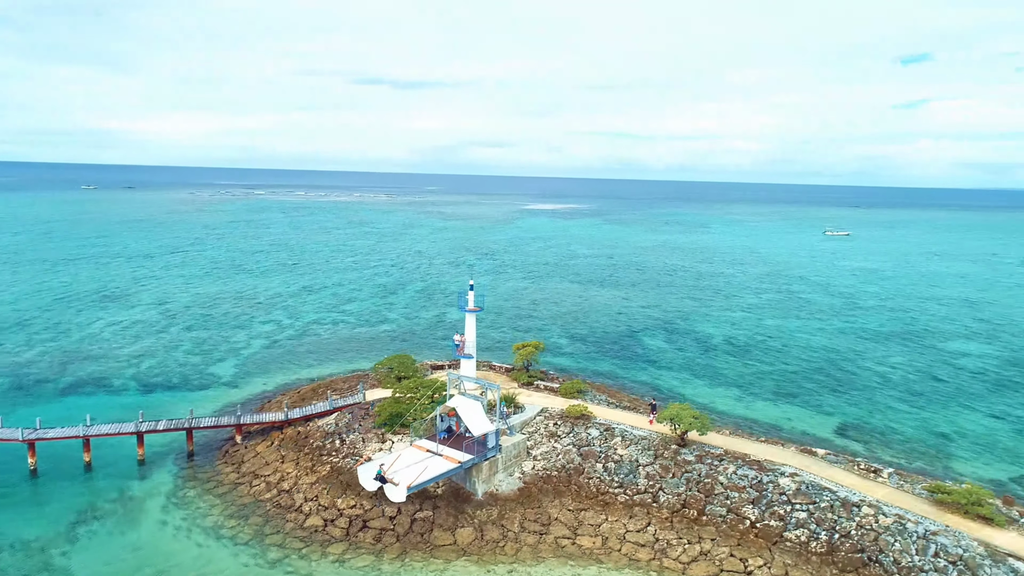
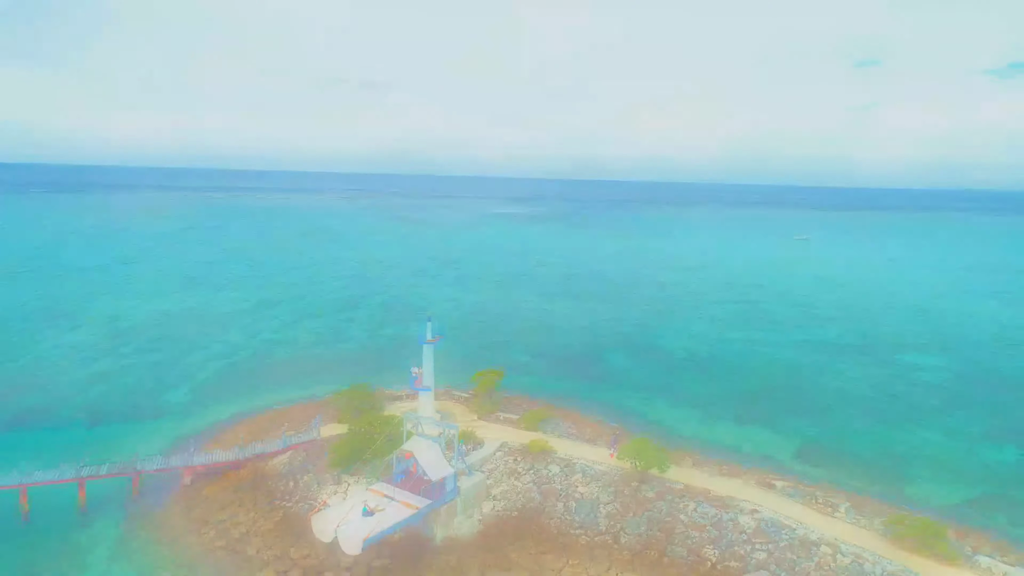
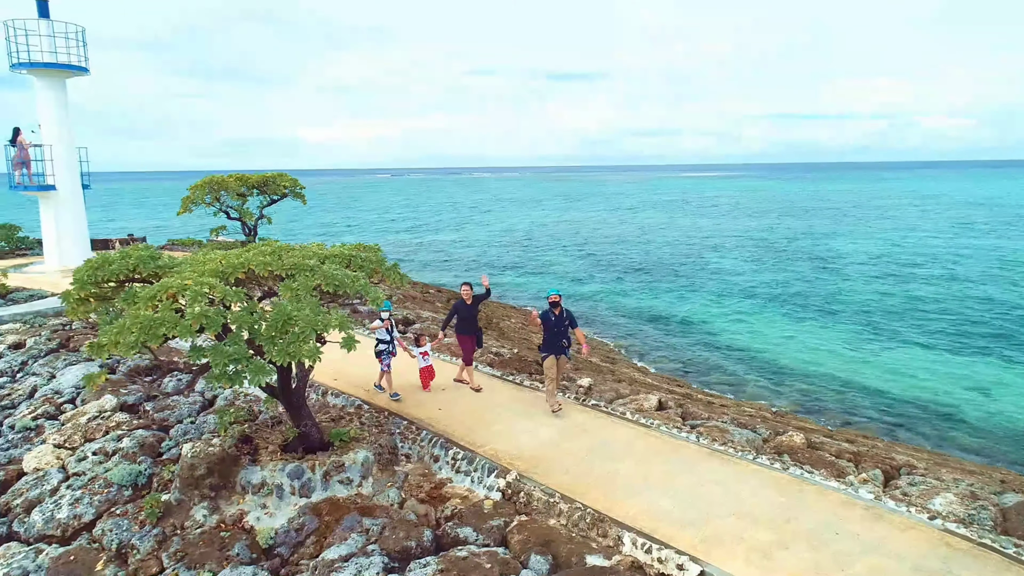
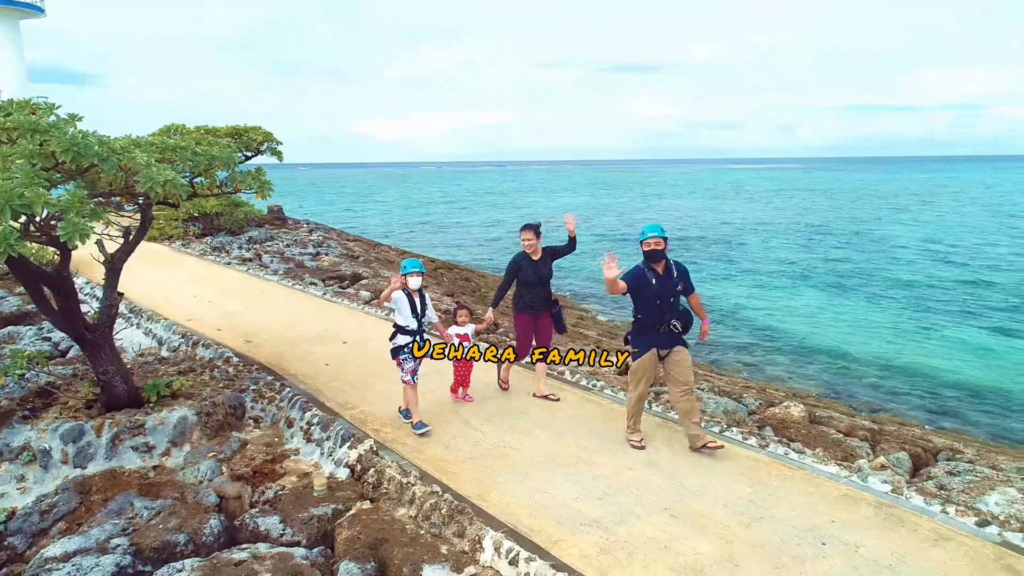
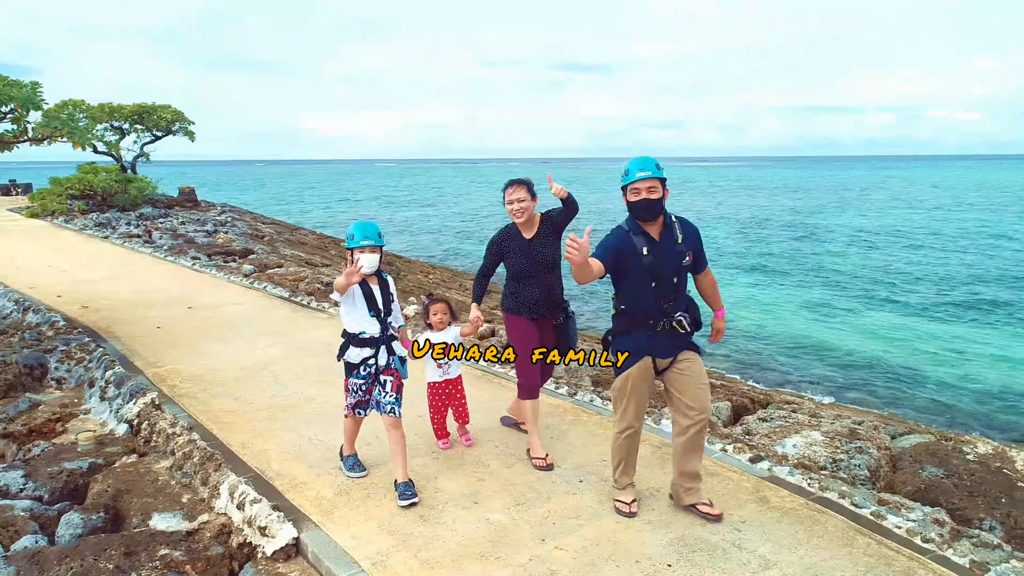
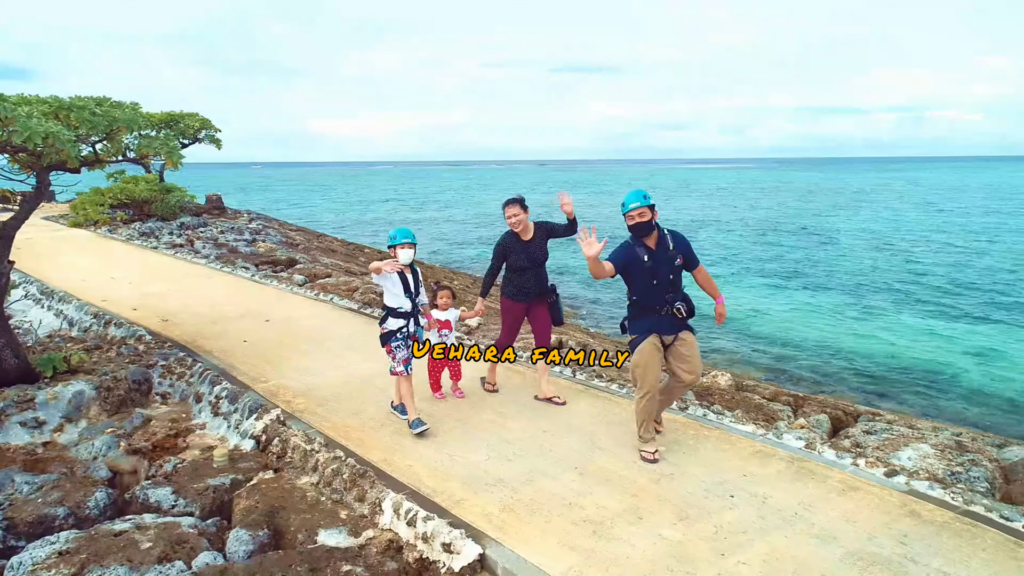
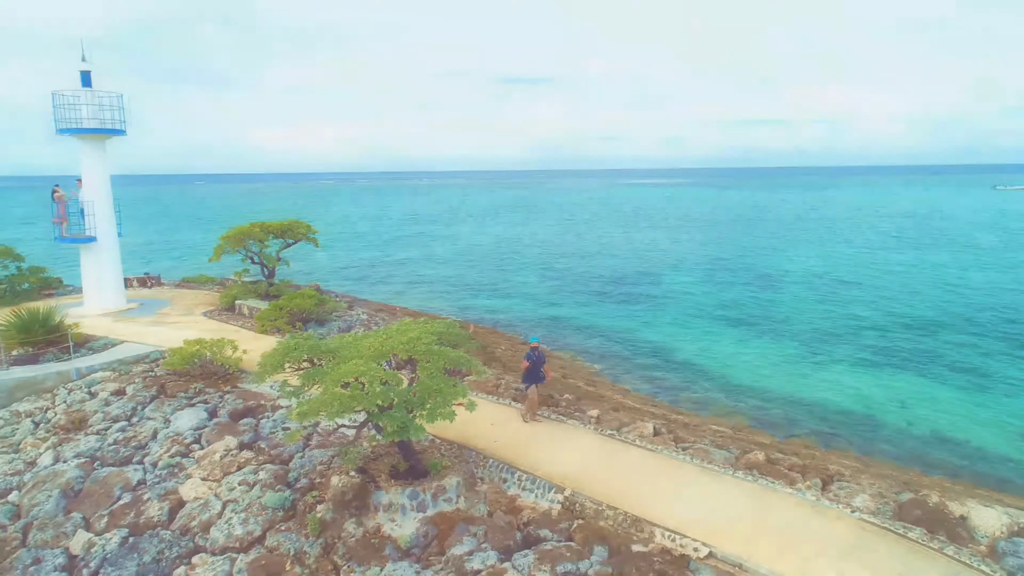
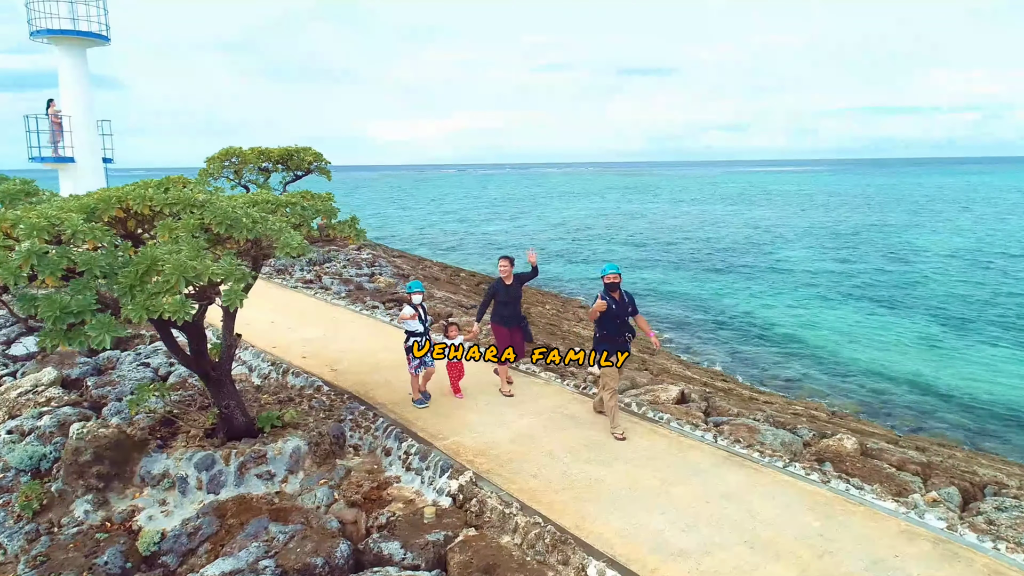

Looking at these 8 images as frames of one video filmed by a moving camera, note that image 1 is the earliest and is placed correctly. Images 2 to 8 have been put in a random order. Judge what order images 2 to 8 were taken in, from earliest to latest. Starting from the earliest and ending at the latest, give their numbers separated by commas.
2, 7, 3, 8, 4, 6, 5
